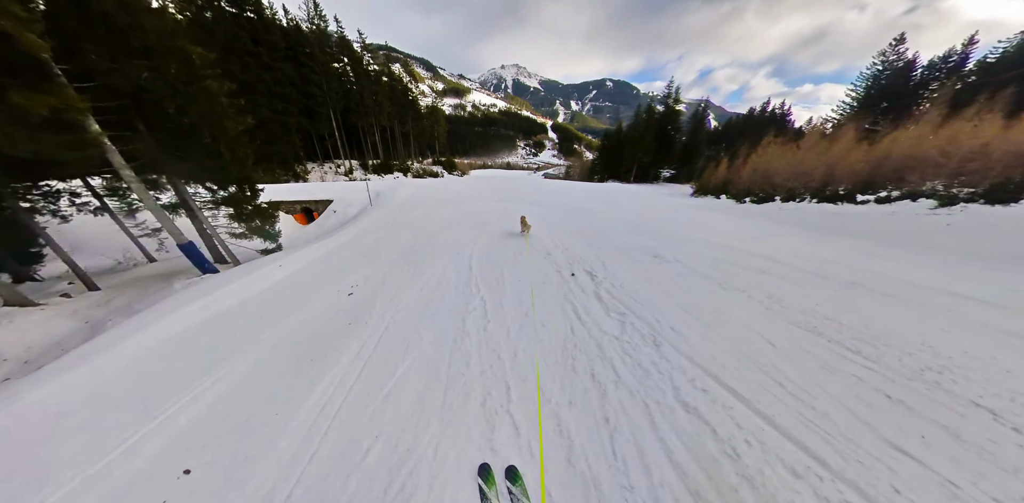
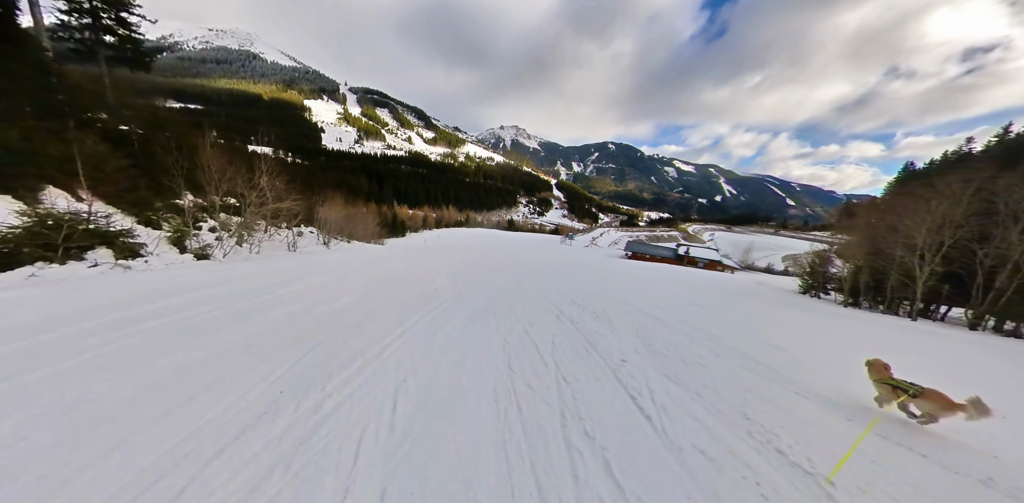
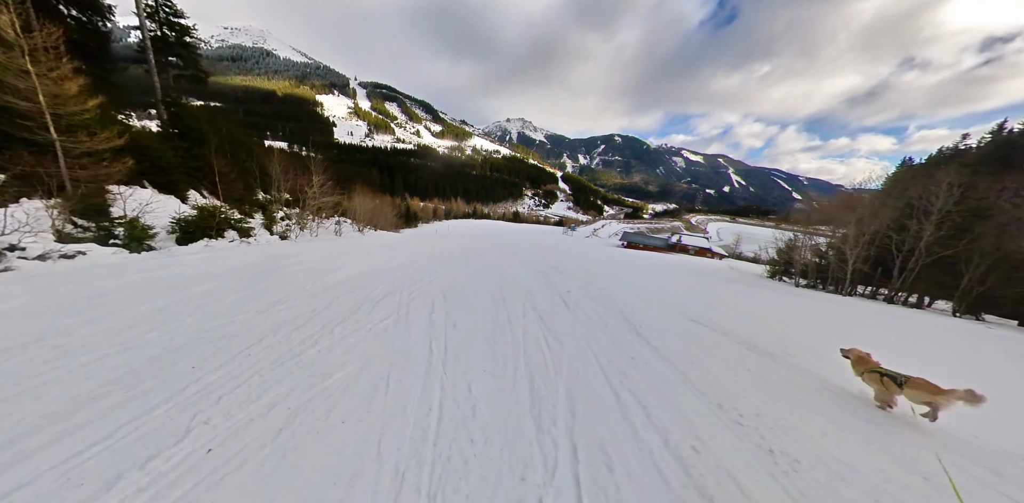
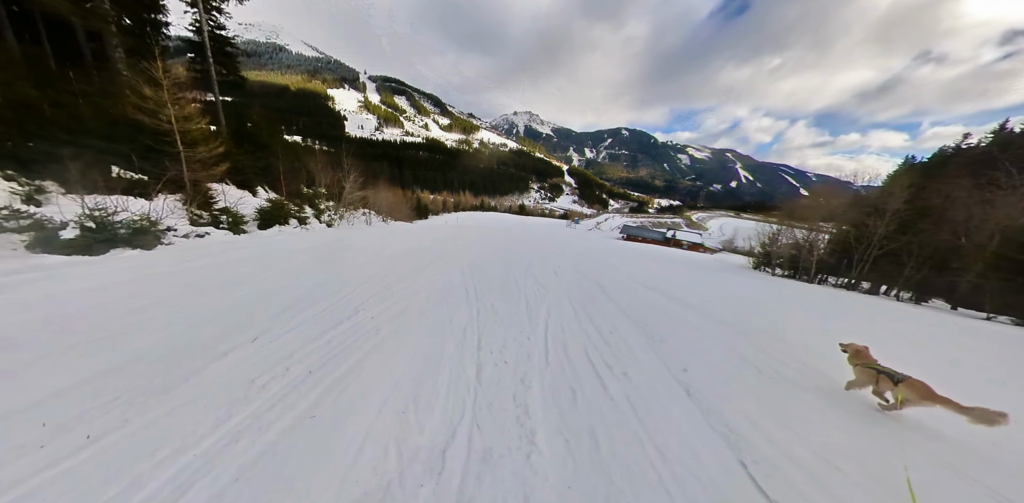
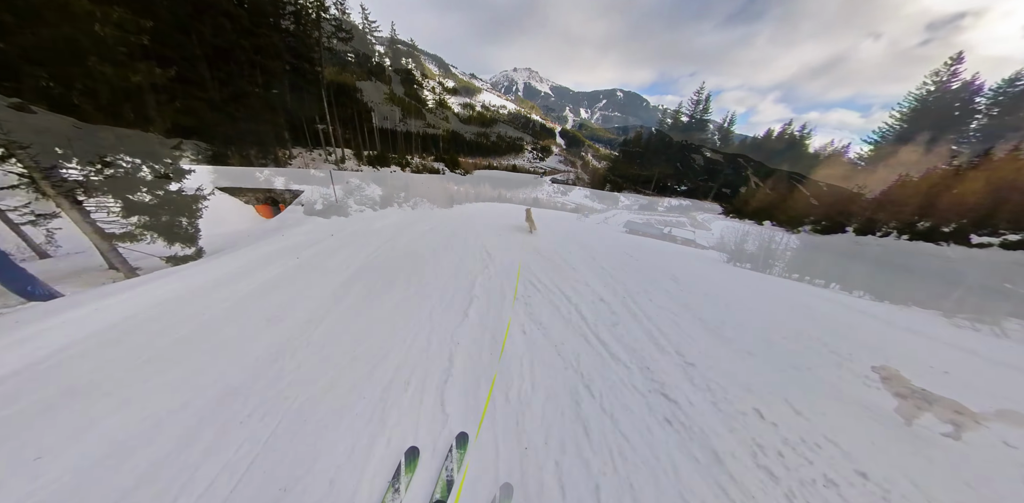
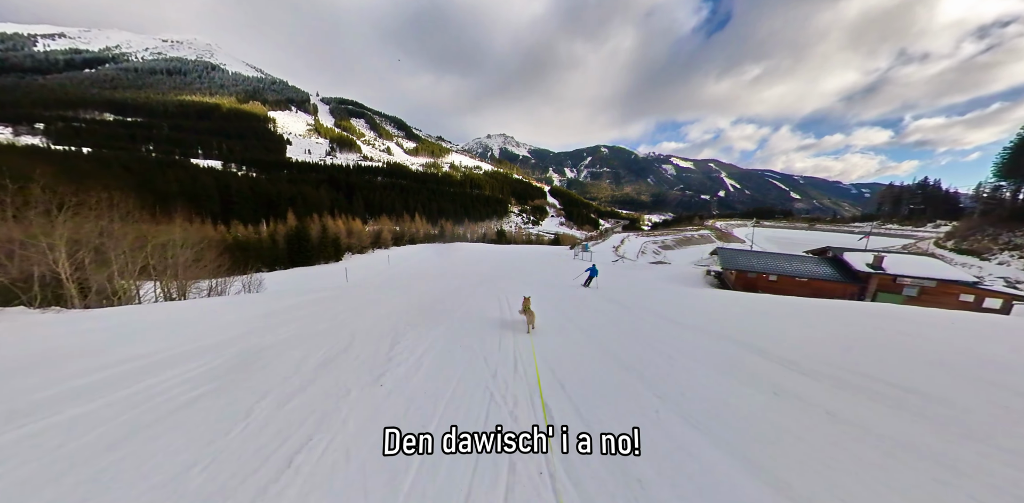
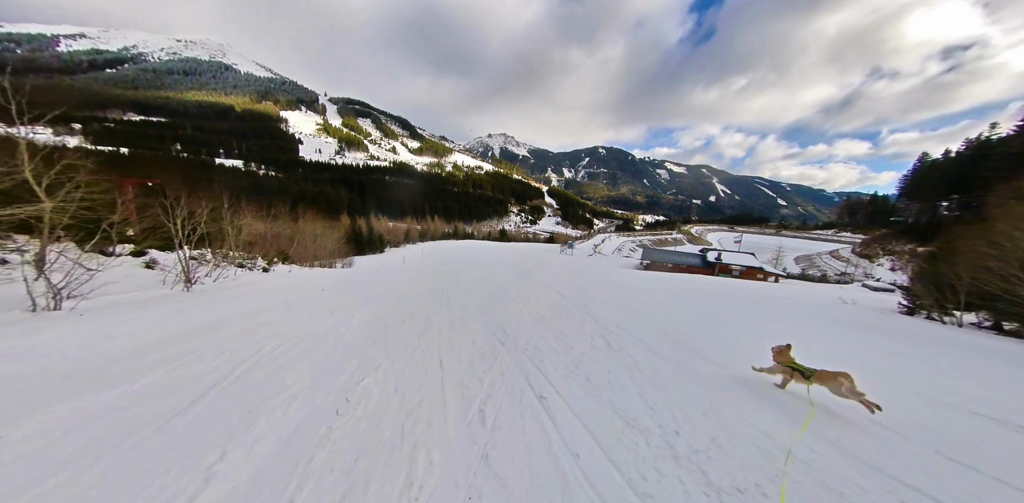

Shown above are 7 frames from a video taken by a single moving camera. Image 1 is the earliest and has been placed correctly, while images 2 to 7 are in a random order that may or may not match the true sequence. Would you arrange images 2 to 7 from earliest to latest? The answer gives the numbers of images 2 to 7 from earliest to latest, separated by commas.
5, 4, 3, 2, 7, 6
